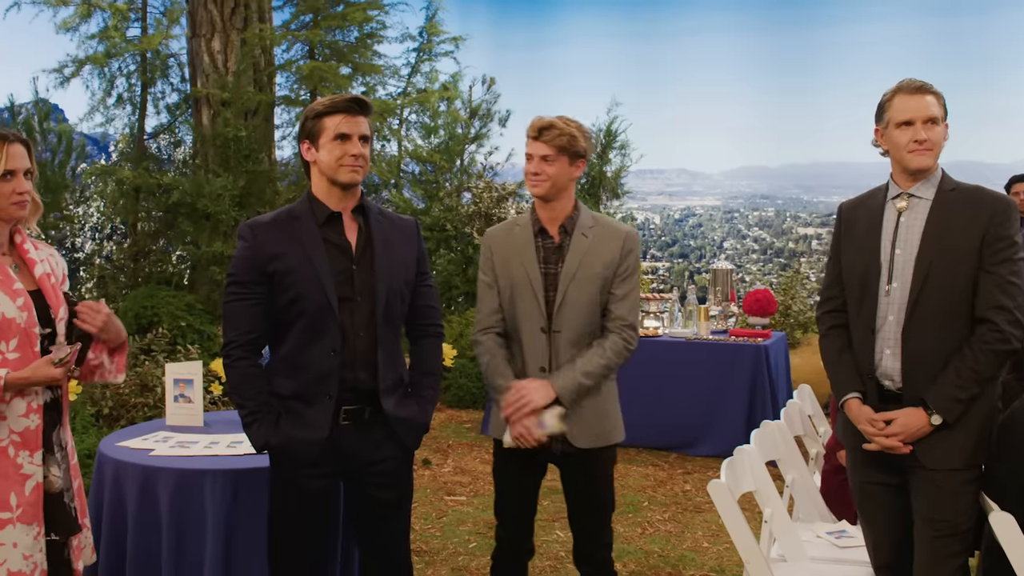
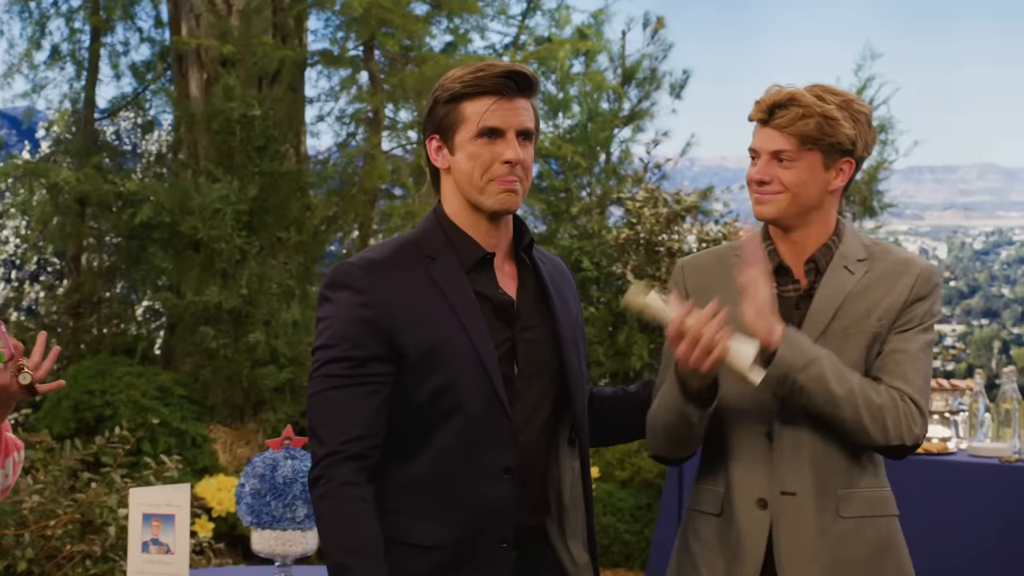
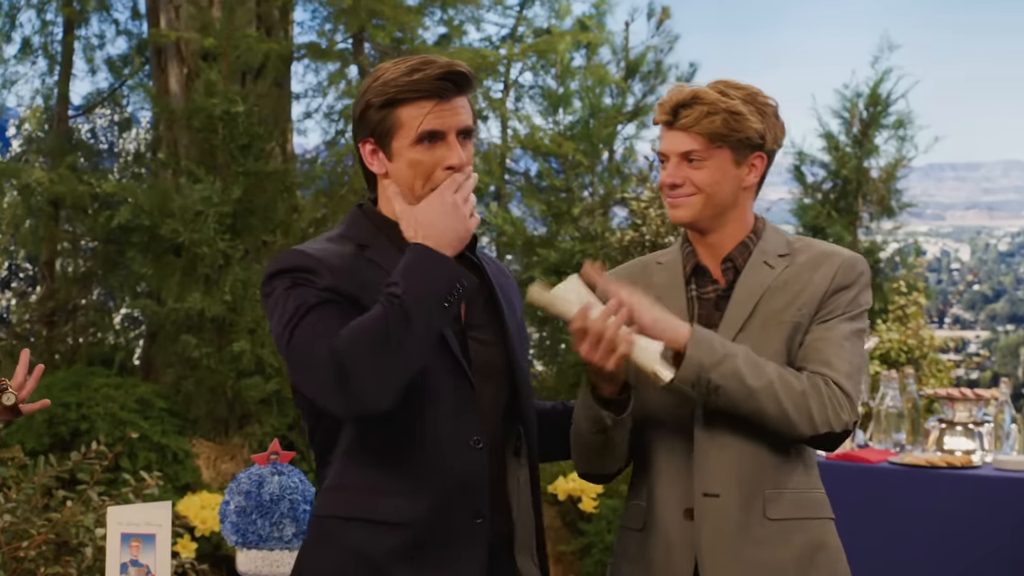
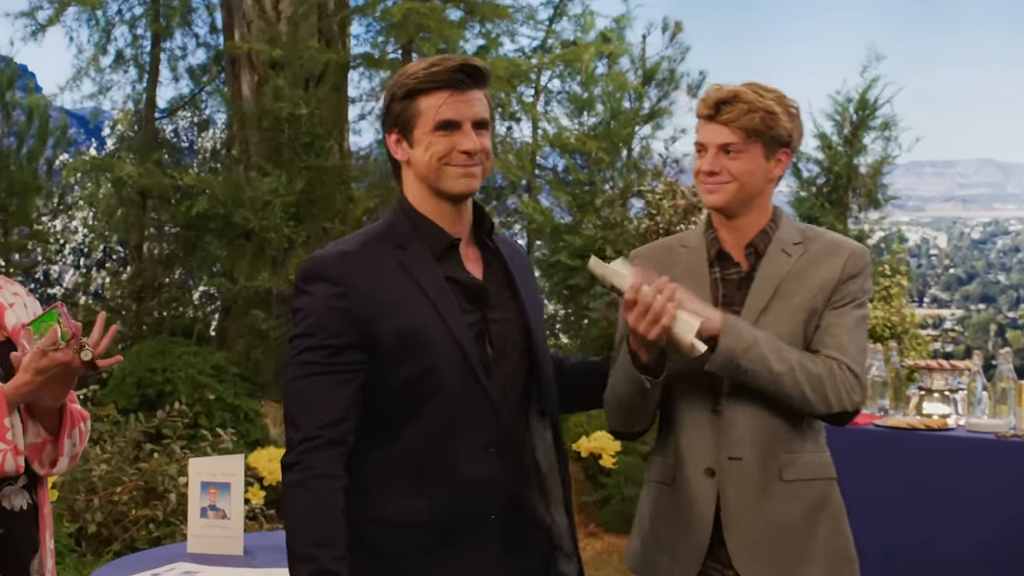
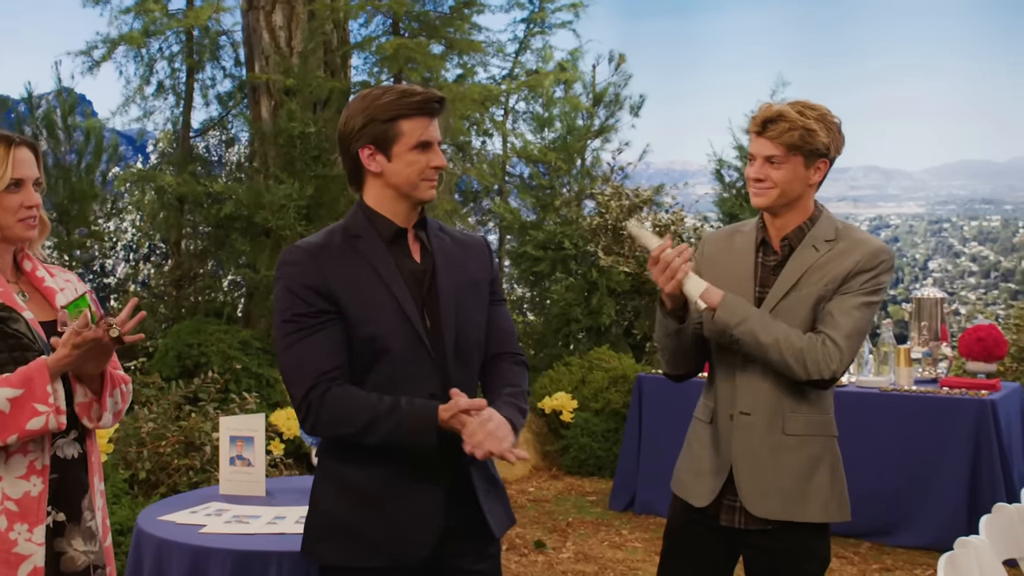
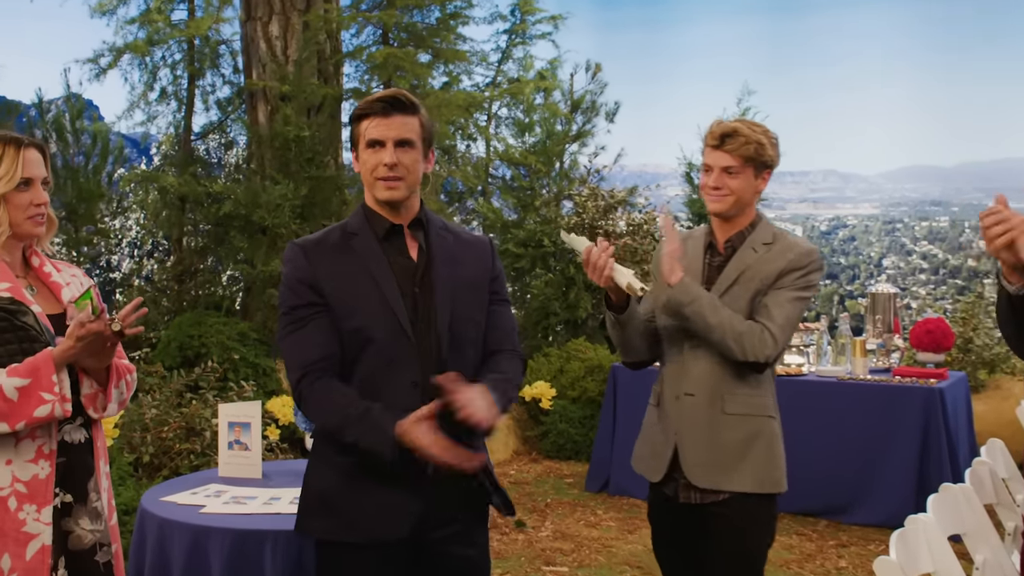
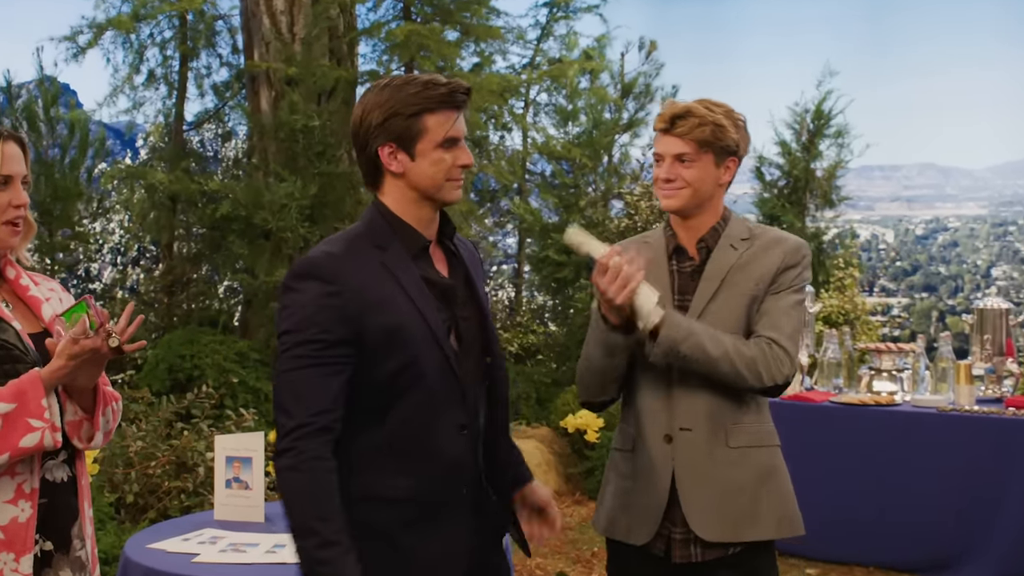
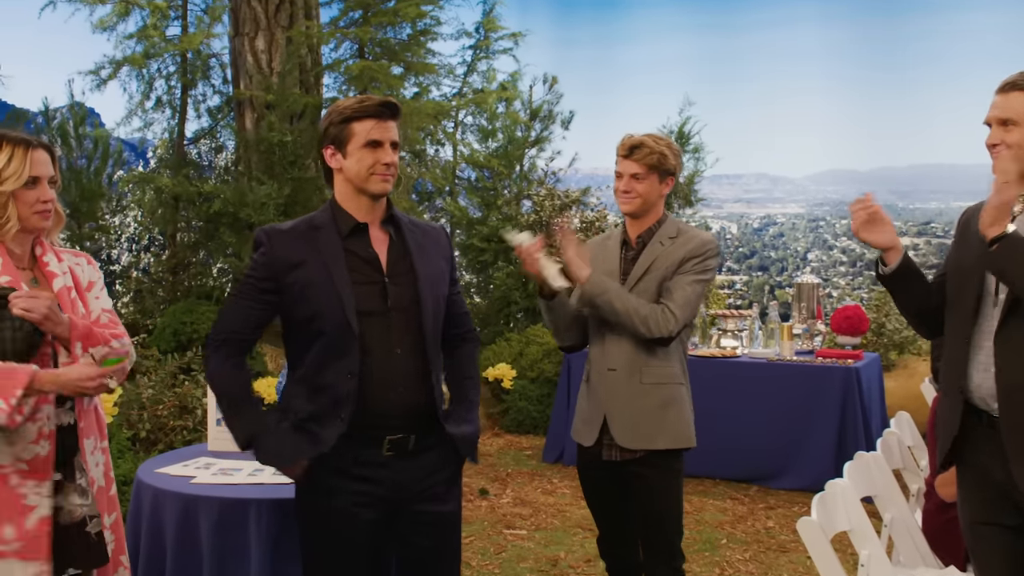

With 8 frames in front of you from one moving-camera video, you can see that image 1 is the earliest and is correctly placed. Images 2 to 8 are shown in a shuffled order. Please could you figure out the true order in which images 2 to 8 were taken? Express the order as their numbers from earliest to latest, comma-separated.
8, 6, 5, 7, 4, 2, 3
